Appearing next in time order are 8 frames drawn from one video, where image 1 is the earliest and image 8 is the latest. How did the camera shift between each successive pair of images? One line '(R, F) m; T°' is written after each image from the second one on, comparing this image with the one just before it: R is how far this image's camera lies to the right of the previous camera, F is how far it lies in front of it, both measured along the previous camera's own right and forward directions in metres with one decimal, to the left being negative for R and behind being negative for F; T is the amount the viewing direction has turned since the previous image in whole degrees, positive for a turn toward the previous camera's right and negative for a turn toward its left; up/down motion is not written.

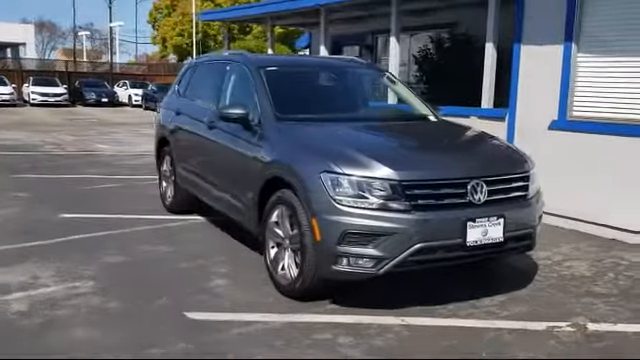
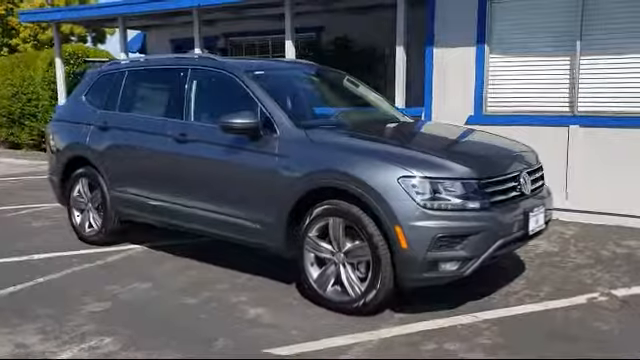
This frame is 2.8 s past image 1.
(-2.0, +0.6) m; +22°
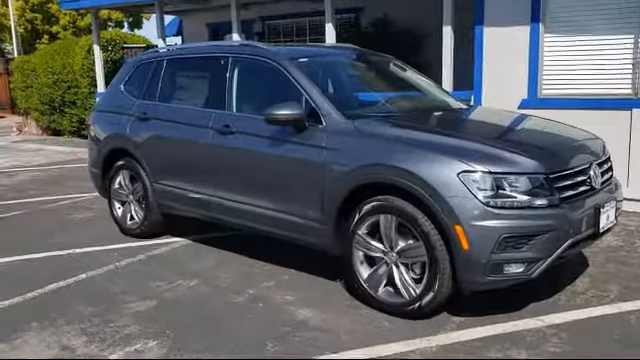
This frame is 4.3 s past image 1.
(-0.1, +0.3) m; -3°
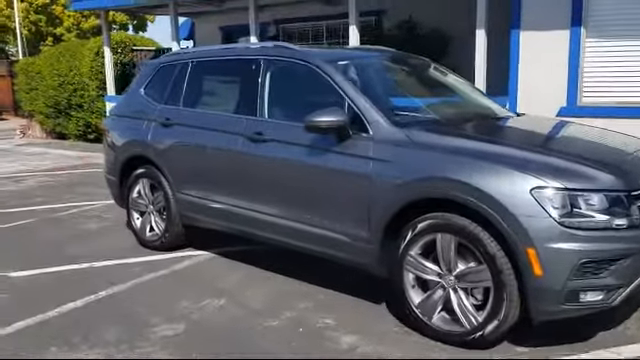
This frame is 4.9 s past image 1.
(-0.3, +0.4) m; 0°
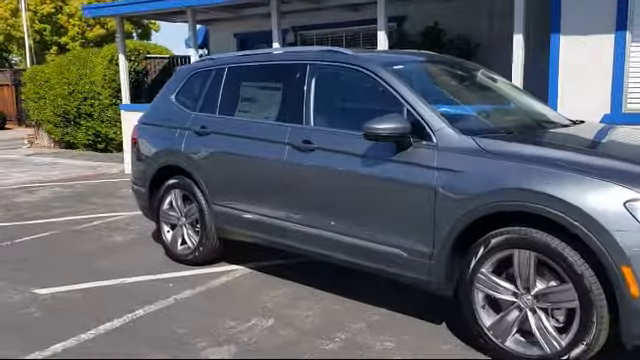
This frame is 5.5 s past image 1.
(-0.4, +0.3) m; 0°
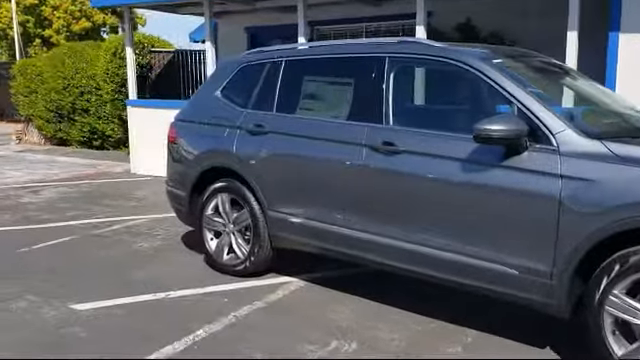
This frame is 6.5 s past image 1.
(-0.8, +0.5) m; +2°
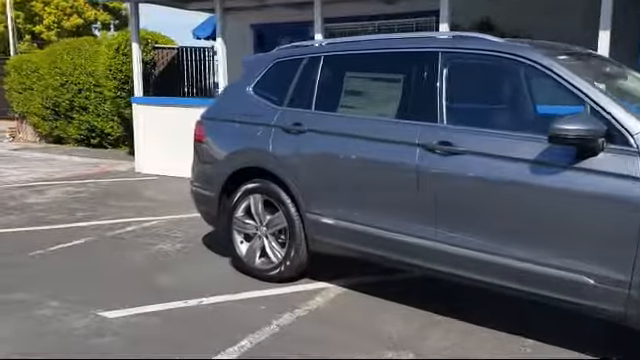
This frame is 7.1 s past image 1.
(-0.4, +0.2) m; +1°
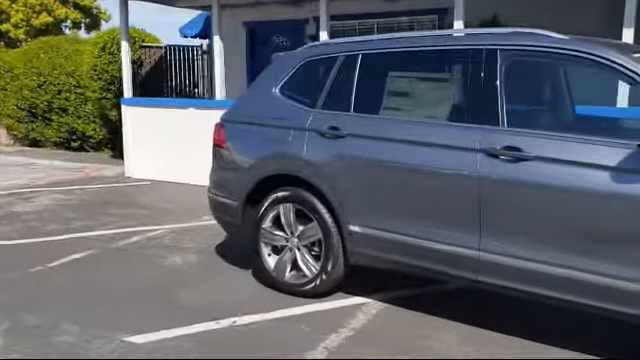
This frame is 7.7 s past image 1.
(-0.5, +0.4) m; +3°
